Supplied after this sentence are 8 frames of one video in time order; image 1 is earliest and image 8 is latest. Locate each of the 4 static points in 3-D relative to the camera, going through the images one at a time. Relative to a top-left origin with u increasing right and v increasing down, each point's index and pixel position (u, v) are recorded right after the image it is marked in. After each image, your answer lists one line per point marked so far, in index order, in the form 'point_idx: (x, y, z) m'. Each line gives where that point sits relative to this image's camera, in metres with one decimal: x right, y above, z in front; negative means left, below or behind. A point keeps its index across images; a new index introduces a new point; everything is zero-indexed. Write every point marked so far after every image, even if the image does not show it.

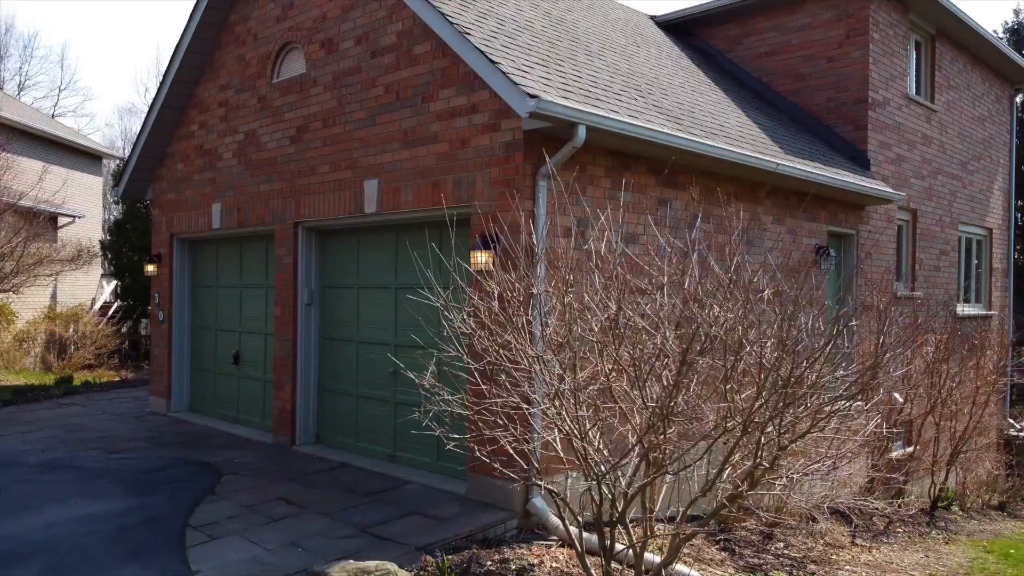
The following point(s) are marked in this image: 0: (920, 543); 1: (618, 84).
0: (+4.5, -2.8, +8.9) m
1: (+1.0, +1.9, +7.5) m
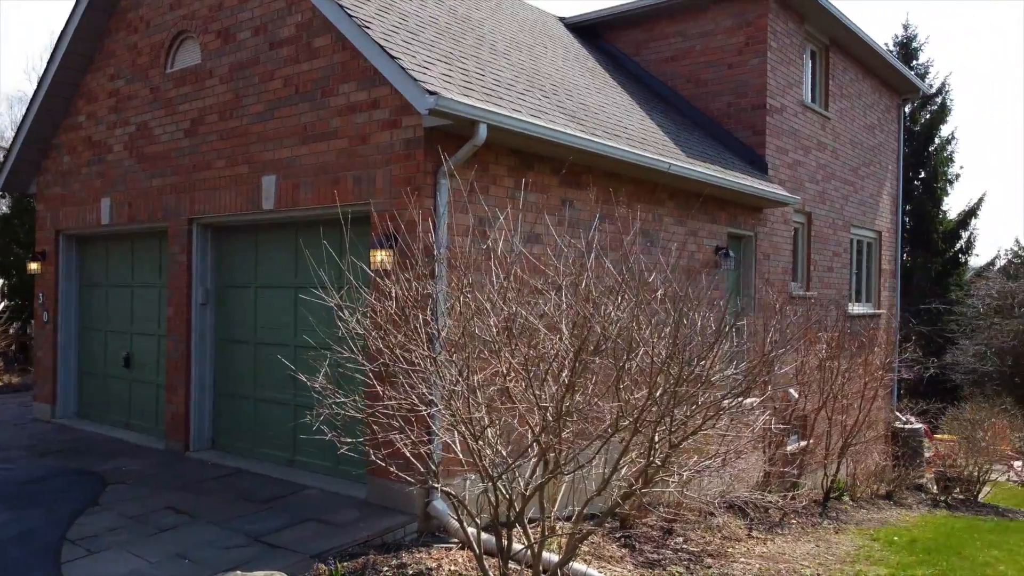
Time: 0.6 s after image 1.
0: (+3.4, -2.8, +9.3) m
1: (+0.1, +1.9, +7.5) m
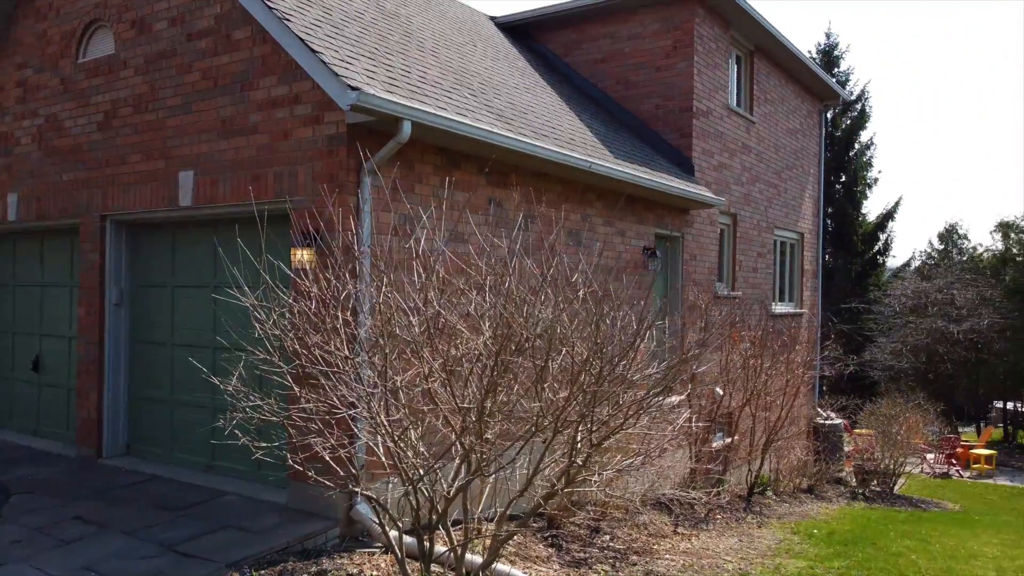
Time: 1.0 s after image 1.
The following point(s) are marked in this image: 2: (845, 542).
0: (+2.6, -2.8, +9.5) m
1: (-0.6, +1.9, +7.4) m
2: (+3.8, -2.9, +9.1) m
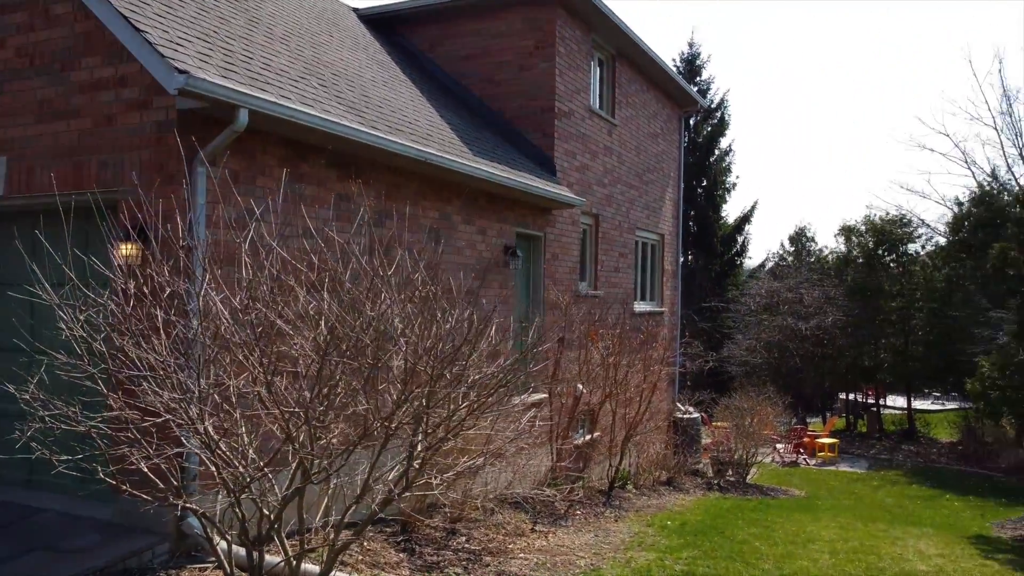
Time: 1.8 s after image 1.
0: (+1.0, -2.8, +9.6) m
1: (-1.9, +1.9, +7.1) m
2: (+2.1, -2.9, +9.4) m
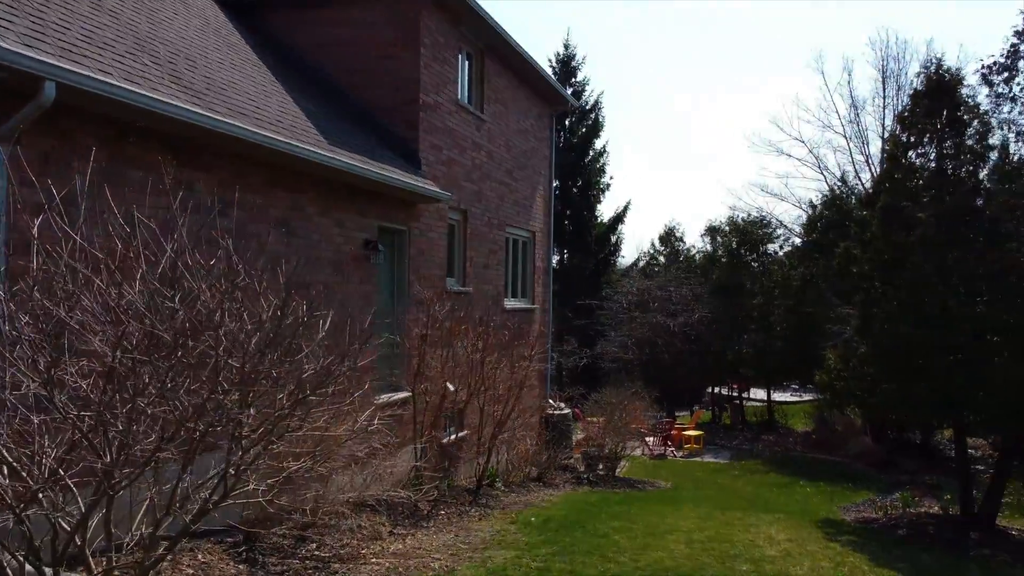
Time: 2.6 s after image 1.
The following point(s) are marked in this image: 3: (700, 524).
0: (-0.7, -2.8, +9.5) m
1: (-3.1, +2.0, +6.5) m
2: (+0.5, -2.8, +9.4) m
3: (+2.6, -3.2, +11.0) m
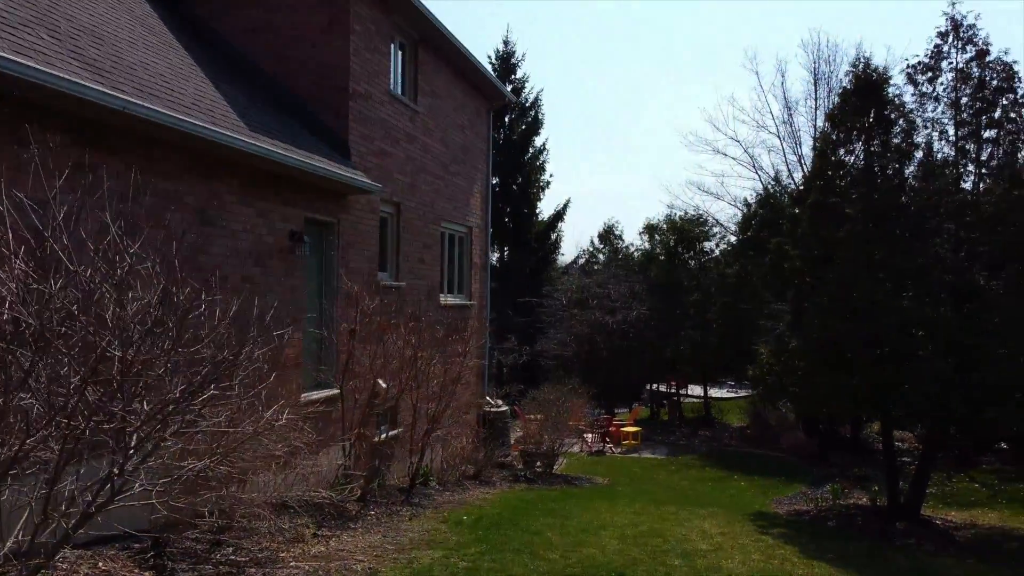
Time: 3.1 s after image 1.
0: (-1.5, -2.7, +9.2) m
1: (-3.7, +2.0, +6.1) m
2: (-0.3, -2.7, +9.2) m
3: (+1.7, -3.1, +10.9) m
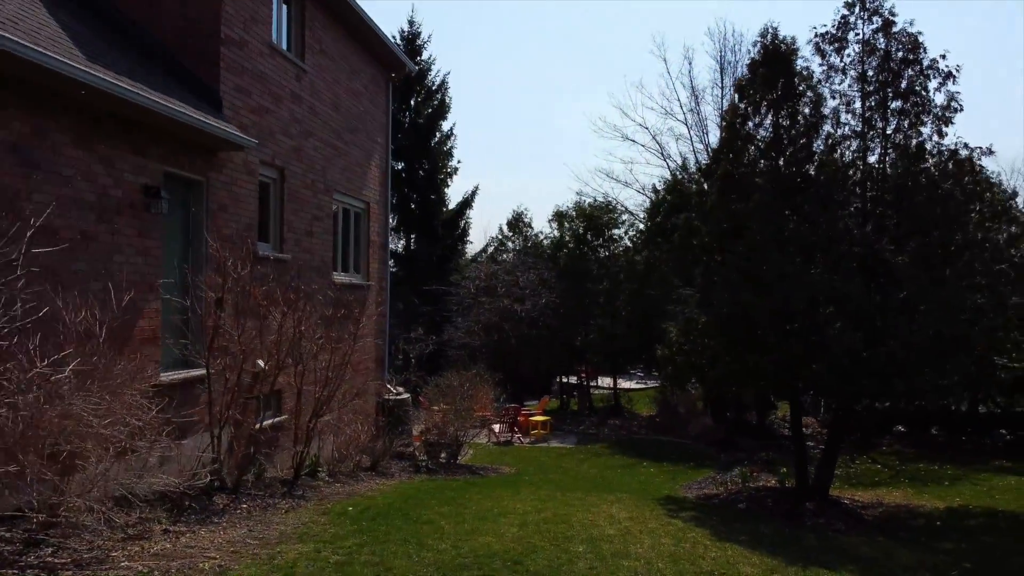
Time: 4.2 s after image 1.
0: (-2.6, -2.3, +8.1) m
1: (-4.5, +2.4, +4.7) m
2: (-1.4, -2.3, +8.2) m
3: (+0.3, -2.7, +10.2) m
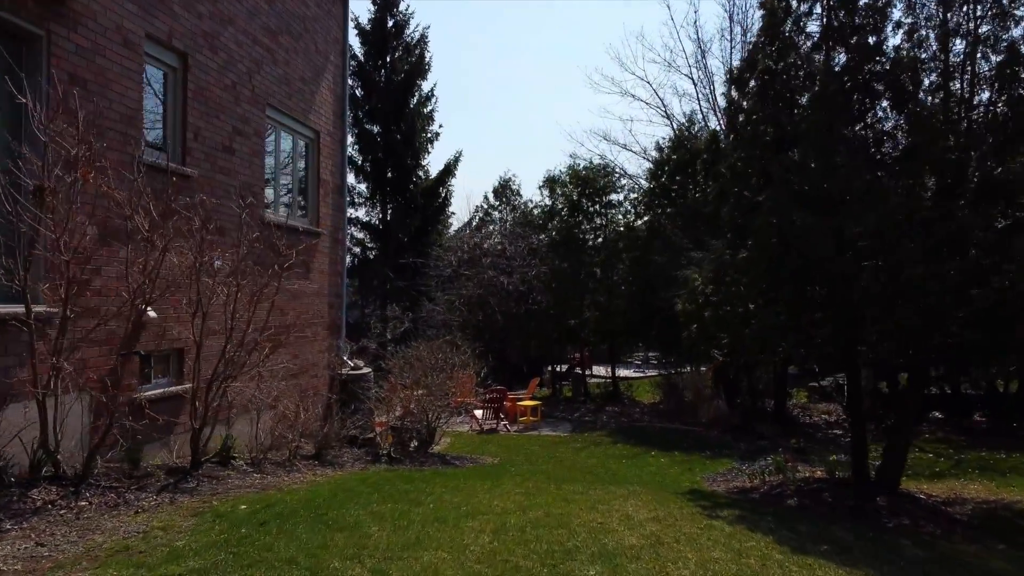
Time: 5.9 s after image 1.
0: (-2.8, -1.5, +5.2) m
1: (-4.6, +3.2, +1.8) m
2: (-1.6, -1.5, +5.4) m
3: (+0.1, -1.9, +7.3) m
